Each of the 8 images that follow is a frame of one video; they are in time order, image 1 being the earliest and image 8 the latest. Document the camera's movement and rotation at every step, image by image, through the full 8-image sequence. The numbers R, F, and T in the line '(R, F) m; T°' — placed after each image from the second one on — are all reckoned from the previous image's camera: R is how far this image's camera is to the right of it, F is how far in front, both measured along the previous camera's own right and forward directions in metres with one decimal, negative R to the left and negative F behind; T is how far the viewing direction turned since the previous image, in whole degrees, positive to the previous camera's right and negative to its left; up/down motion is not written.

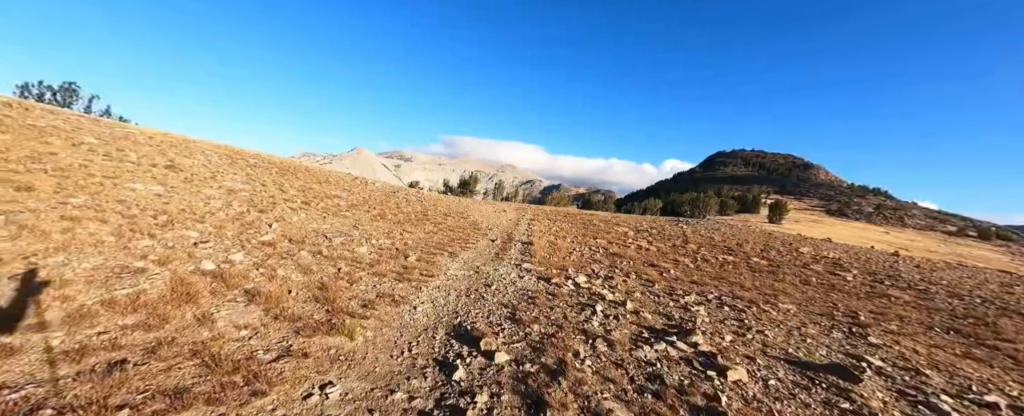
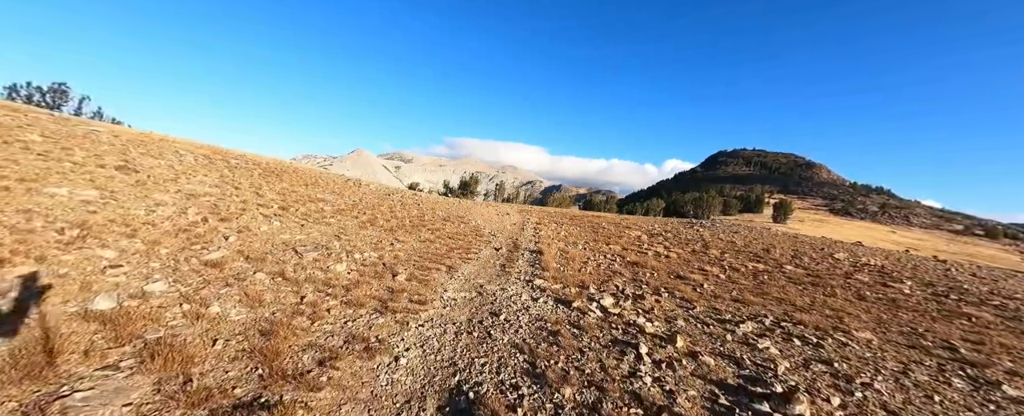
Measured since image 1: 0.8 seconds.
(-0.3, +2.5) m; 0°
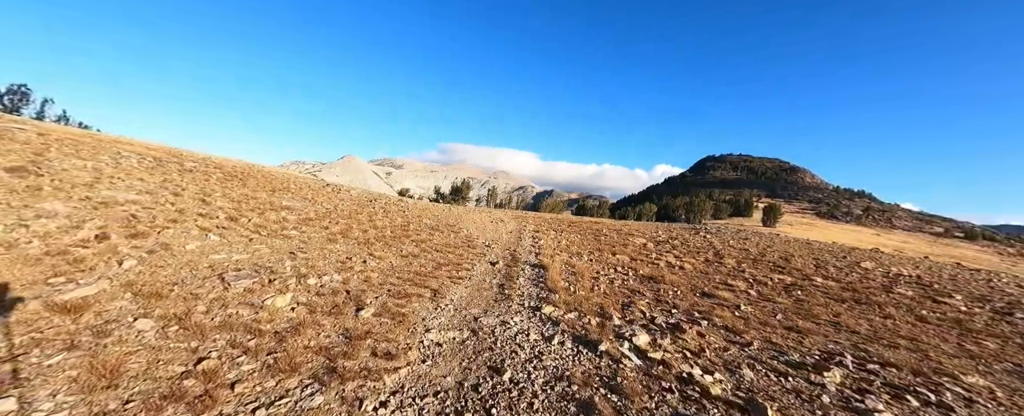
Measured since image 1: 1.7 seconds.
(-0.3, +2.8) m; +1°
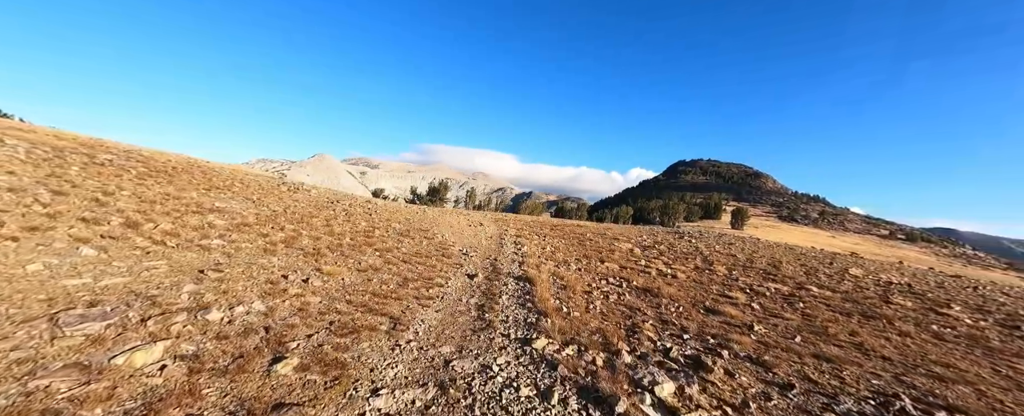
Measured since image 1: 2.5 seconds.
(-0.1, +2.3) m; +4°
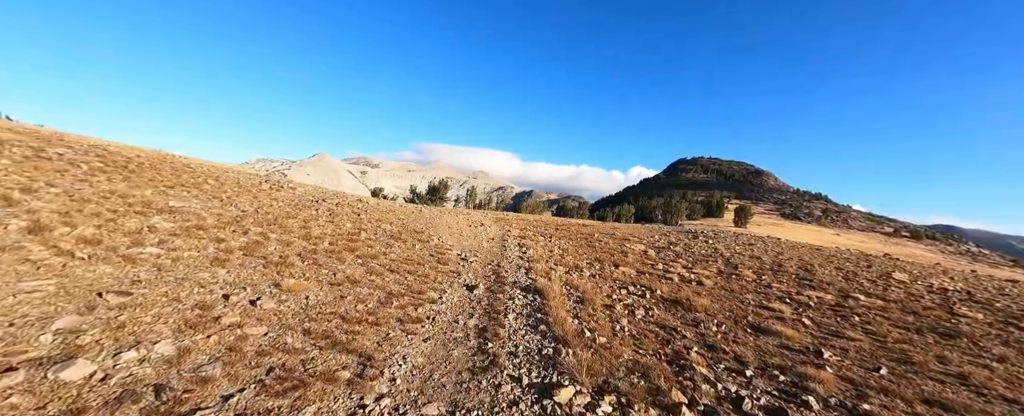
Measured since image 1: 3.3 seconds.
(-0.2, +2.4) m; 0°
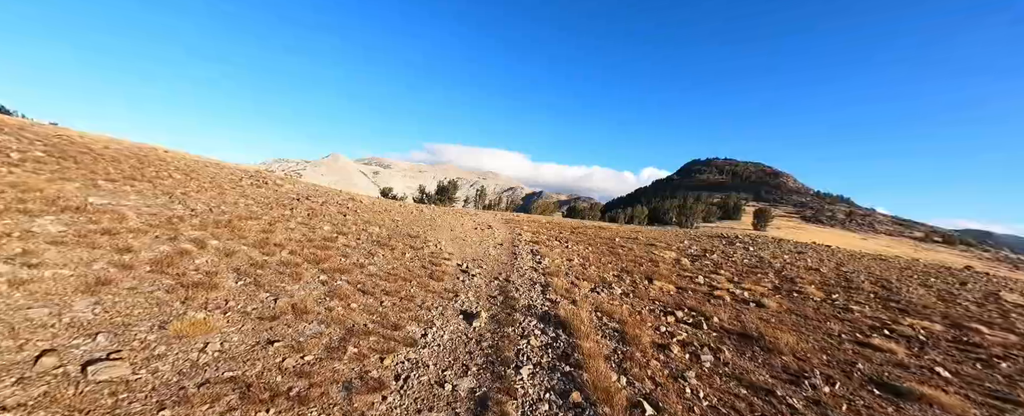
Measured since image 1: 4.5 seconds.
(-0.1, +3.5) m; -2°
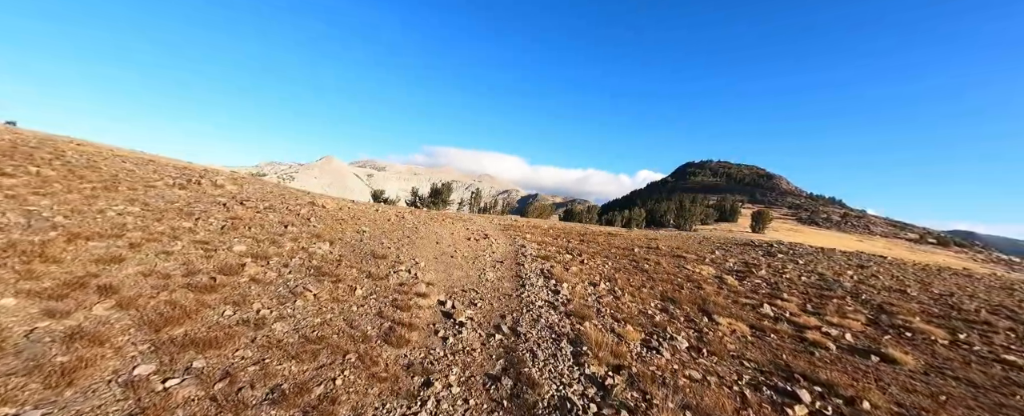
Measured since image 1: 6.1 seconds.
(-0.4, +5.0) m; +1°
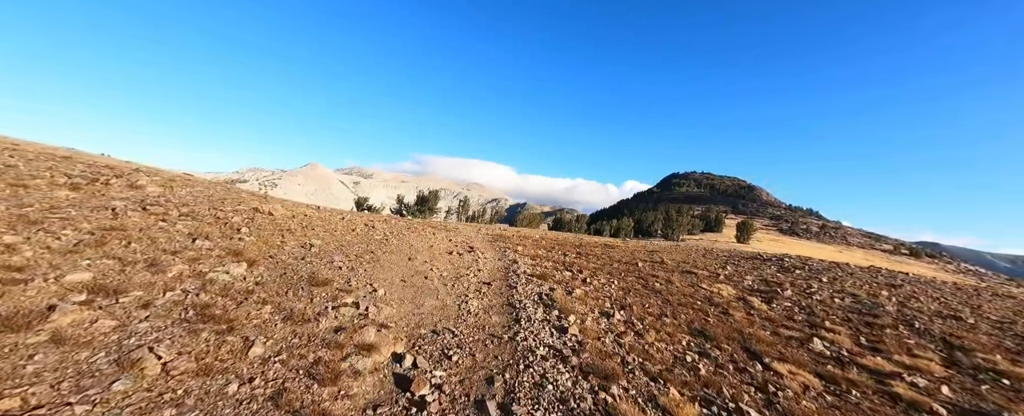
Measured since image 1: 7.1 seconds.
(-0.1, +3.2) m; +2°
